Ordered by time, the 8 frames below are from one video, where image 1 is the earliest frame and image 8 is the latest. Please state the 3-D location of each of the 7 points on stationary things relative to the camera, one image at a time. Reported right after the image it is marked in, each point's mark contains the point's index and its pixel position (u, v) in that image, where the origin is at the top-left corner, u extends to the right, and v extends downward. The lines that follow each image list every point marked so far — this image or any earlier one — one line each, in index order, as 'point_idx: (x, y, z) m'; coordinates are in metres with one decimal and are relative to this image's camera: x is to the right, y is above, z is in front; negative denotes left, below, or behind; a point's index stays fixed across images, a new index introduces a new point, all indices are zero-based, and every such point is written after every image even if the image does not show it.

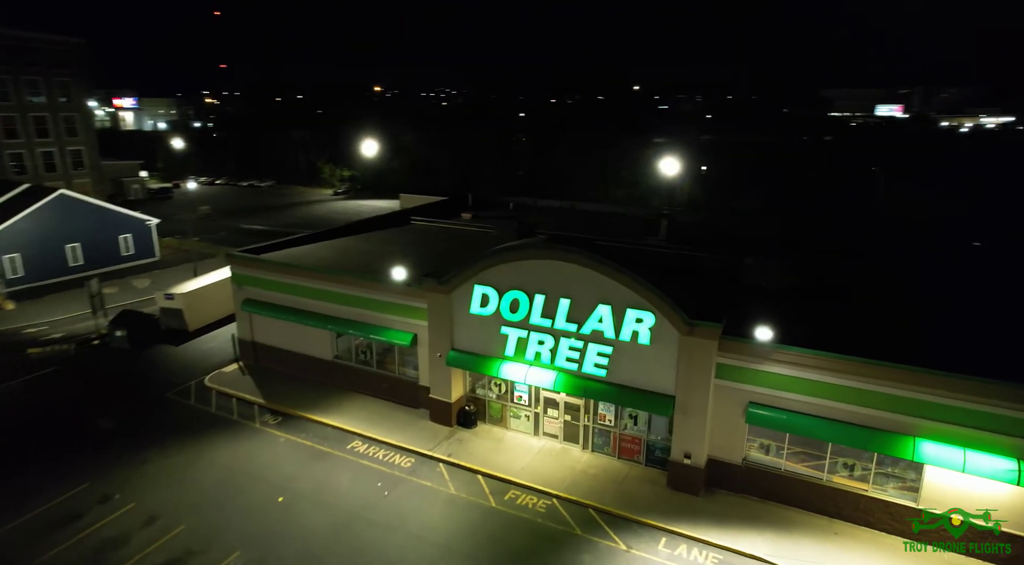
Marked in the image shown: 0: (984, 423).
0: (+13.9, -4.1, +19.8) m
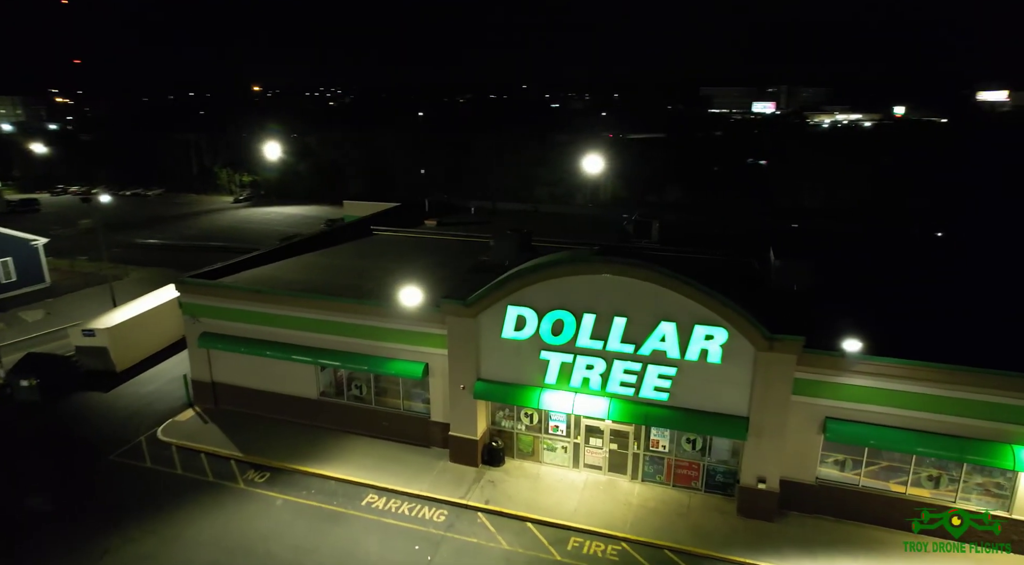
0: (+16.2, -4.1, +19.4) m
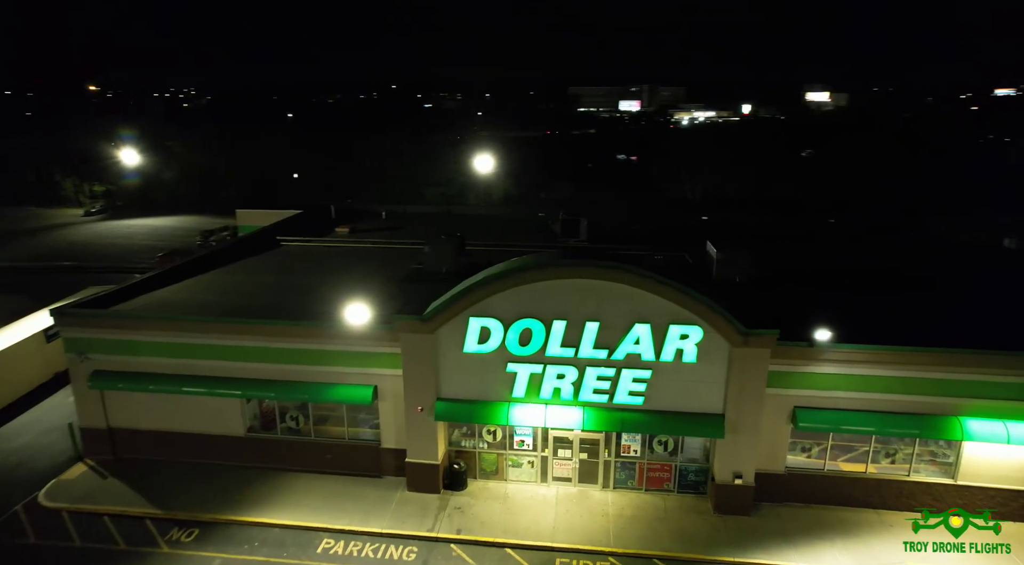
0: (+15.5, -3.4, +20.9) m
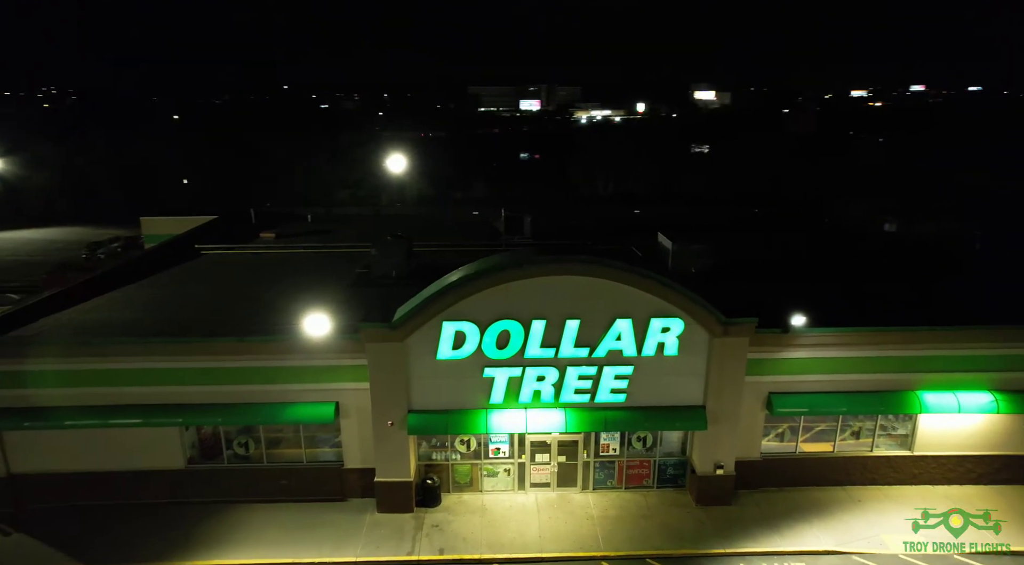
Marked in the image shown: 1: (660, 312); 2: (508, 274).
0: (+14.7, -2.7, +22.0) m
1: (+4.4, -0.9, +19.9) m
2: (-0.1, +0.2, +19.3) m
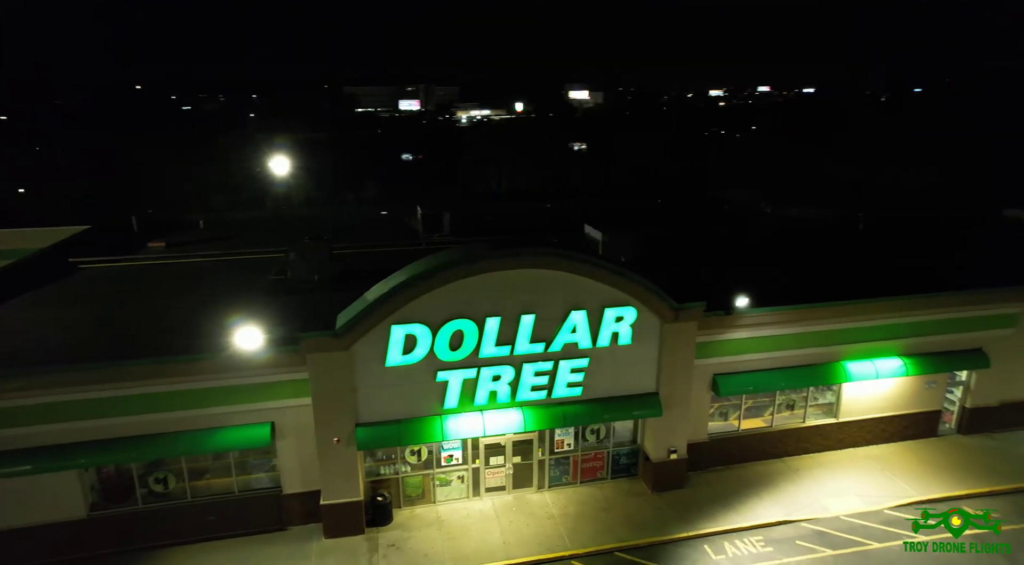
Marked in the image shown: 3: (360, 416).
0: (+12.9, -1.8, +23.6) m
1: (+3.0, -0.6, +19.7) m
2: (-1.4, +0.3, +18.3) m
3: (-4.3, -3.8, +19.0) m
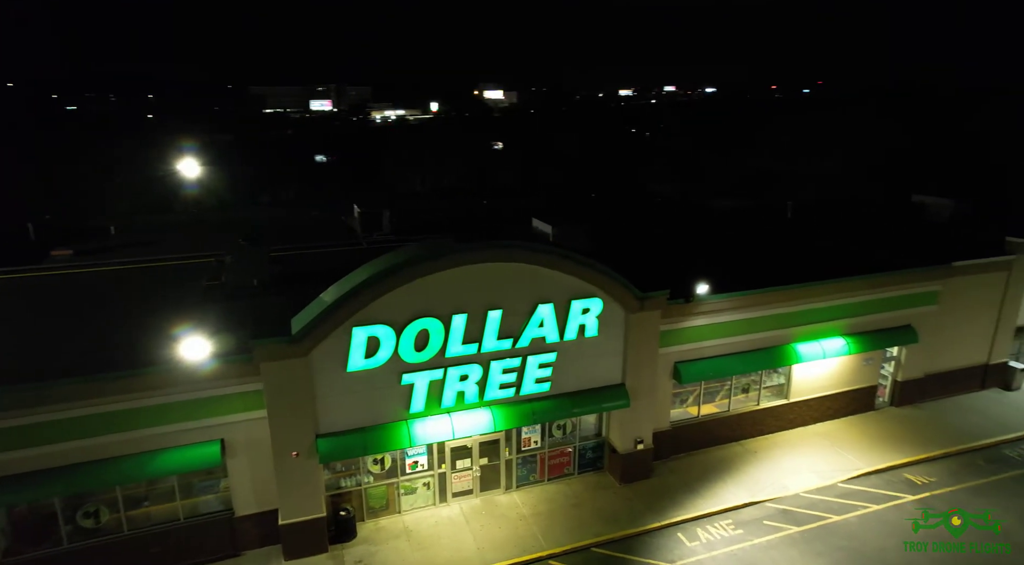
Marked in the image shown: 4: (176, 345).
0: (+11.3, -1.2, +24.4) m
1: (+1.9, -0.3, +19.3) m
2: (-2.3, +0.4, +17.4) m
3: (-5.1, -3.8, +17.8) m
4: (-9.1, -1.6, +17.8) m
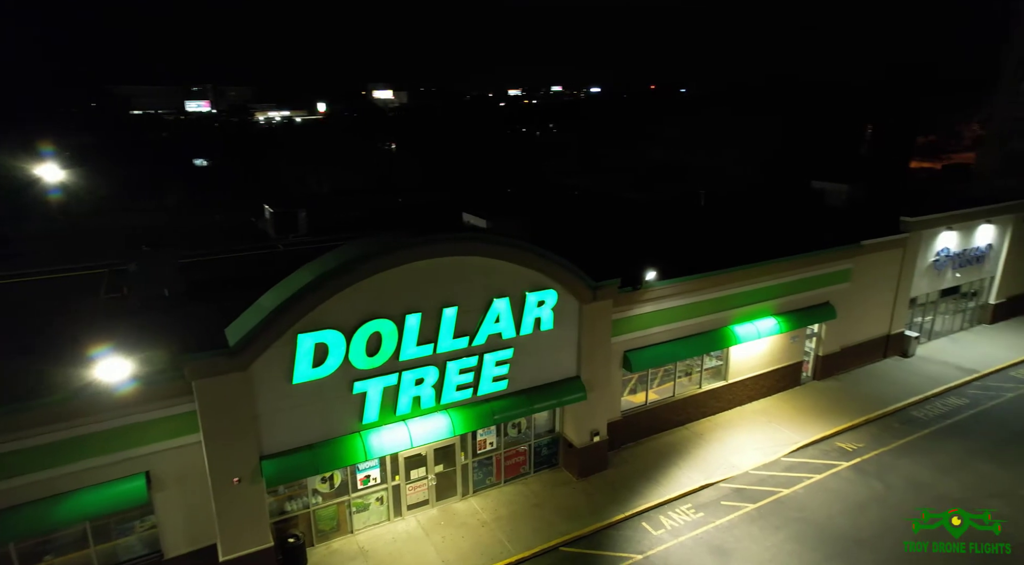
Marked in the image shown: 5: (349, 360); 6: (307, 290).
0: (+9.1, -0.6, +25.1) m
1: (+0.6, -0.1, +18.6) m
2: (-3.3, +0.4, +16.1) m
3: (-5.9, -3.9, +16.0) m
4: (-10.0, -1.9, +15.4) m
5: (-4.0, -1.9, +16.4) m
6: (-4.7, -0.2, +15.4) m
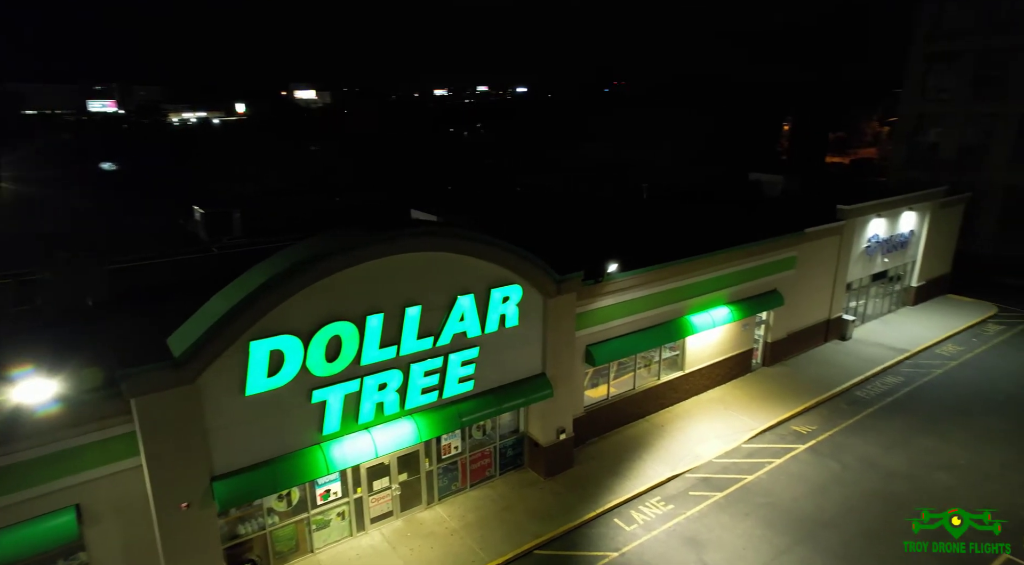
0: (+7.4, -0.2, +25.2) m
1: (-0.4, +0.1, +17.9) m
2: (-4.0, +0.4, +14.9) m
3: (-6.5, -4.0, +14.6) m
4: (-10.5, -2.2, +13.6) m
5: (-4.6, -1.9, +15.2) m
6: (-5.3, -0.2, +14.1) m
